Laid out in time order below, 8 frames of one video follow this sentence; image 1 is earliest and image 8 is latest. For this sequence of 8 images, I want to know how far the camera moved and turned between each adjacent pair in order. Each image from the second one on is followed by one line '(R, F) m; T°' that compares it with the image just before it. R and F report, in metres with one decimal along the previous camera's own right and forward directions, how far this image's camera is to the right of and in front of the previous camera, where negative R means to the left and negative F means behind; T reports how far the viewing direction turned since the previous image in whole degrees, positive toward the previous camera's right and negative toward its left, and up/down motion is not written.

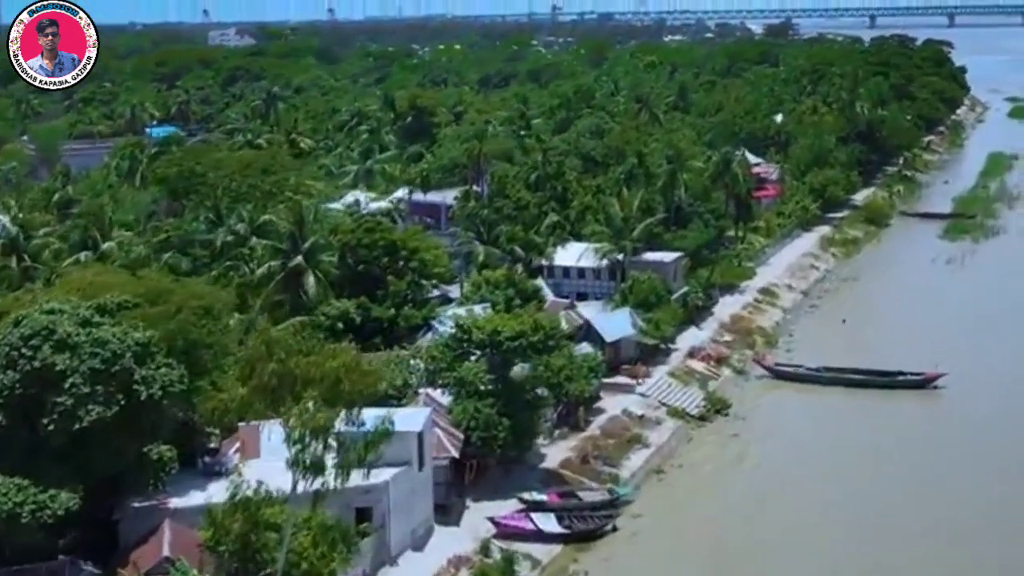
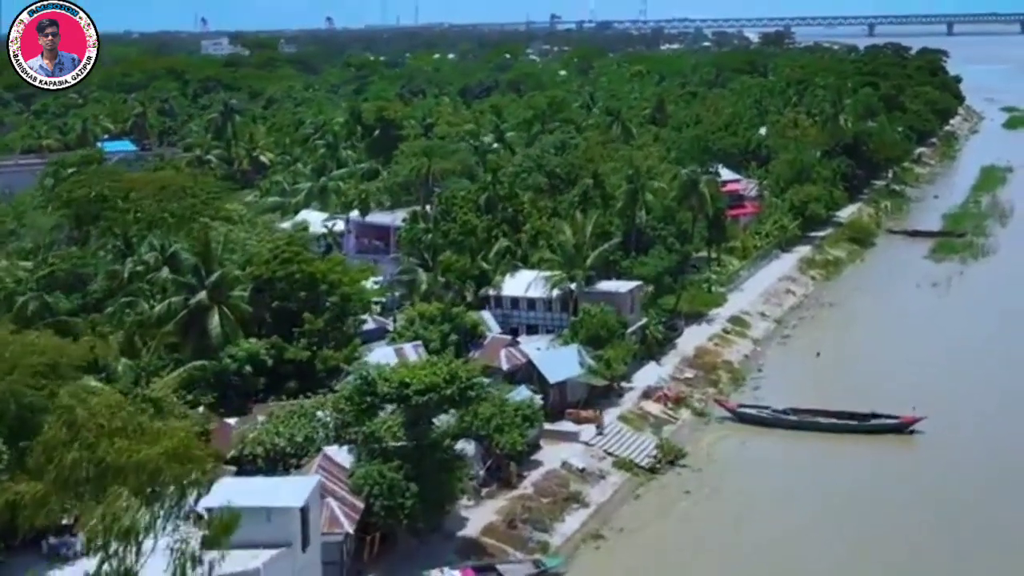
(+1.3, +3.2) m; 0°
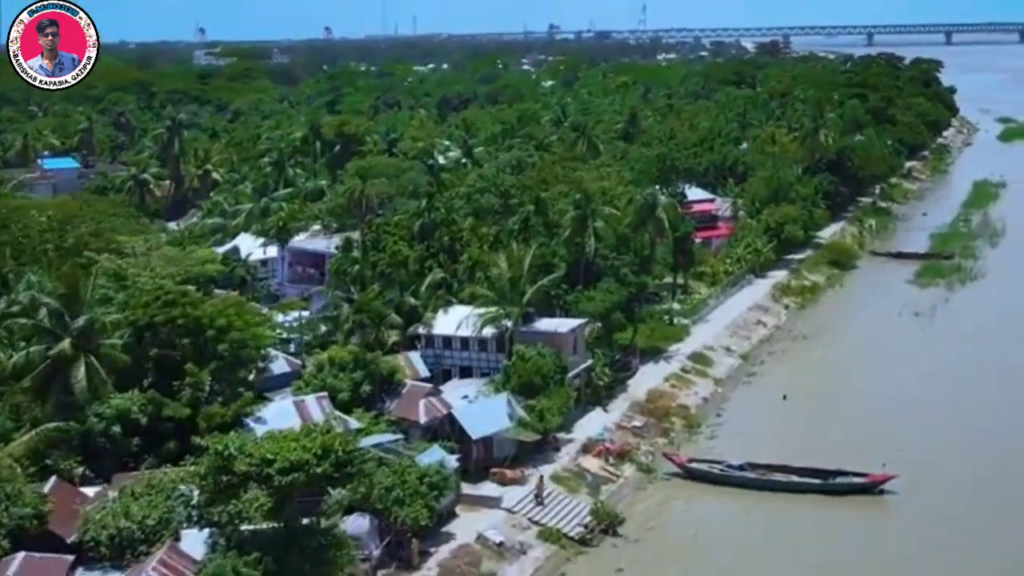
(+1.5, +3.5) m; 0°
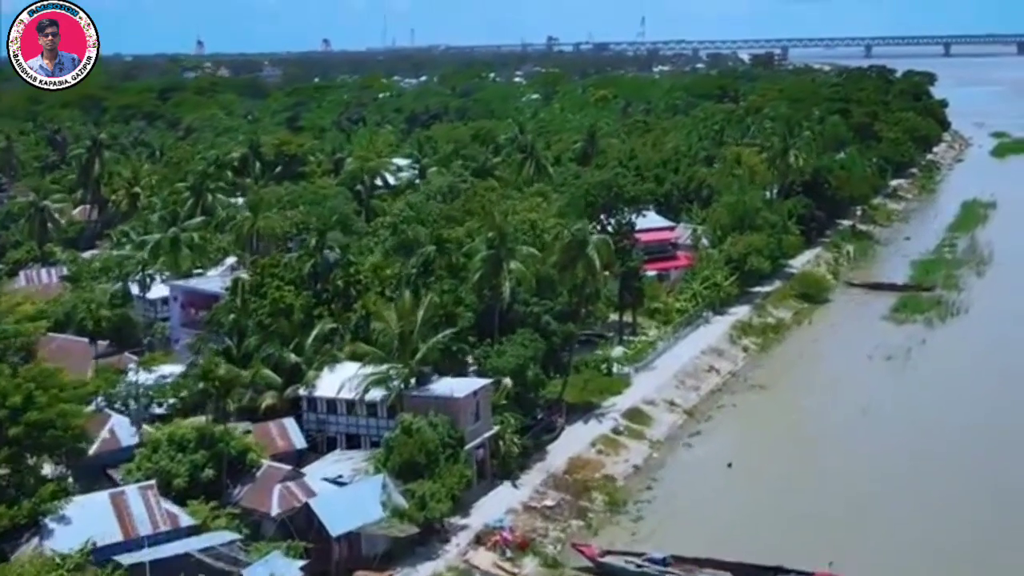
(+2.0, +4.7) m; 0°
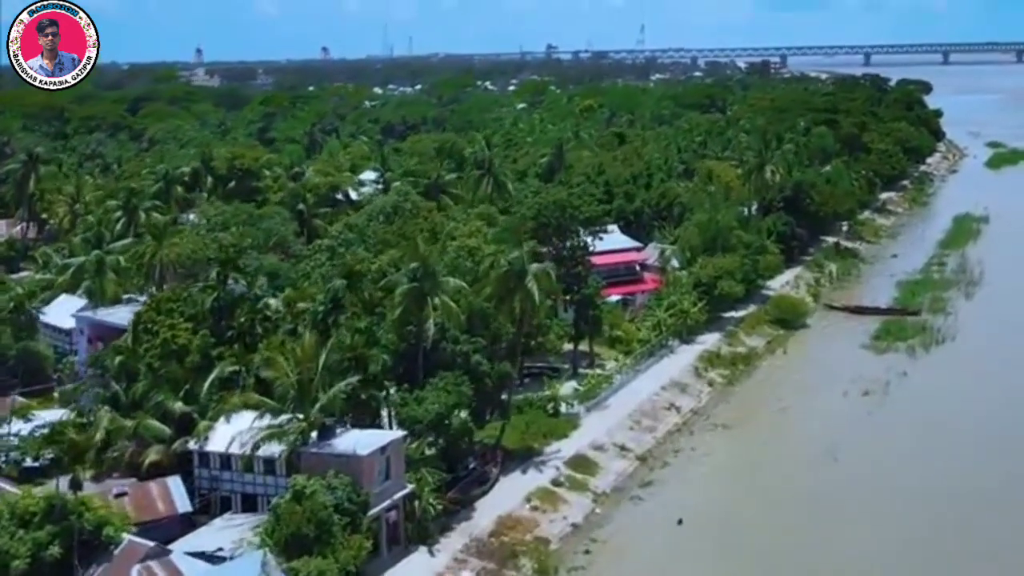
(+1.4, +3.4) m; 0°
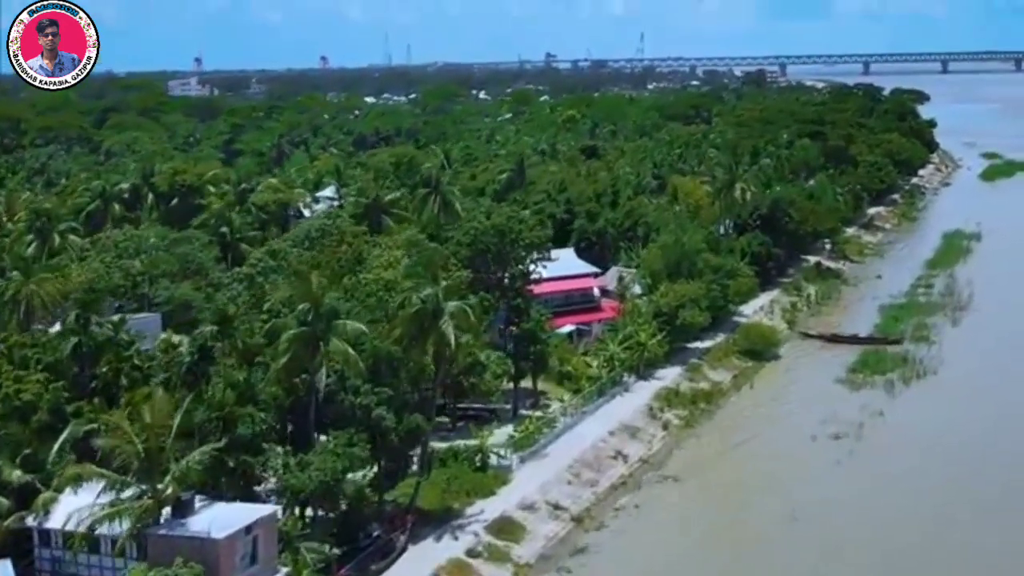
(+1.5, +3.7) m; 0°
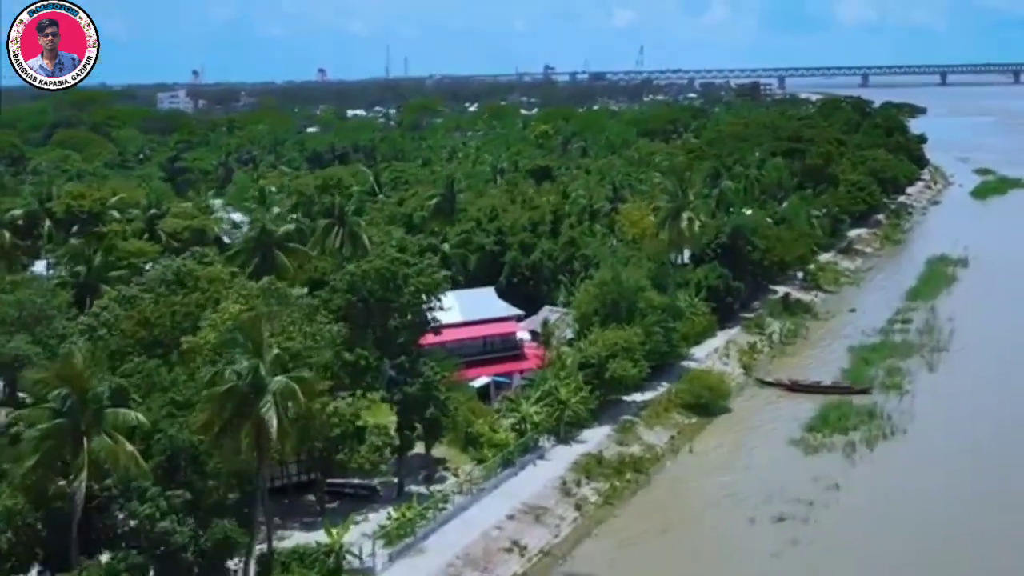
(+2.3, +5.6) m; 0°
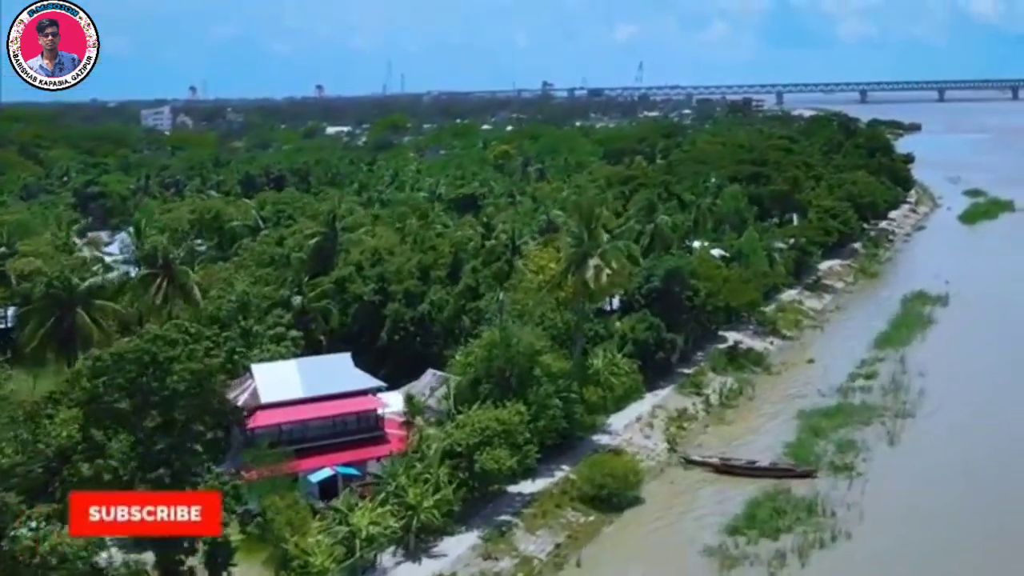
(+3.0, +7.4) m; 0°
